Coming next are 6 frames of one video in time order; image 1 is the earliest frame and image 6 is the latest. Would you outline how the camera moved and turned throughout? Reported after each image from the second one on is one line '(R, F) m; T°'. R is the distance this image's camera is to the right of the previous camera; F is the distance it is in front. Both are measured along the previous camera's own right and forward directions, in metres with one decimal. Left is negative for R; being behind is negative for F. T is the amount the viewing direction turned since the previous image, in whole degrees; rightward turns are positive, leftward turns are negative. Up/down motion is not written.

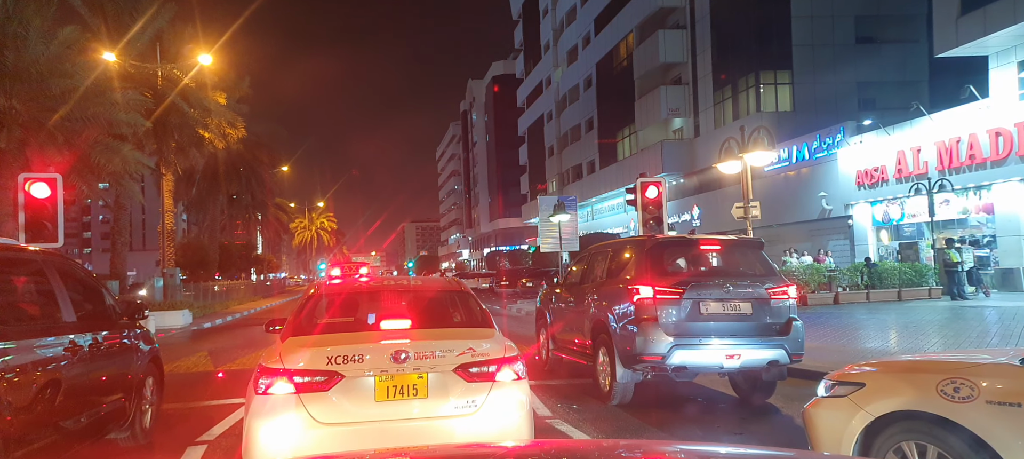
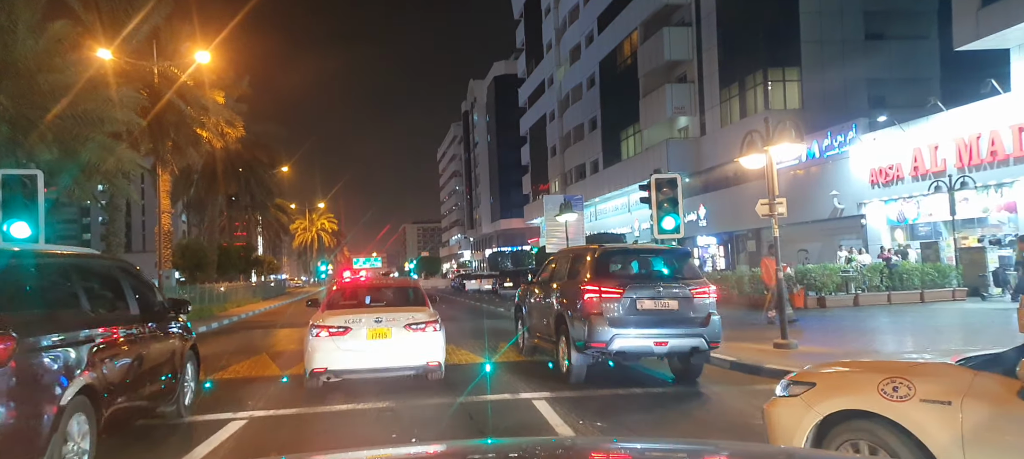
(-0.1, +0.6) m; 0°
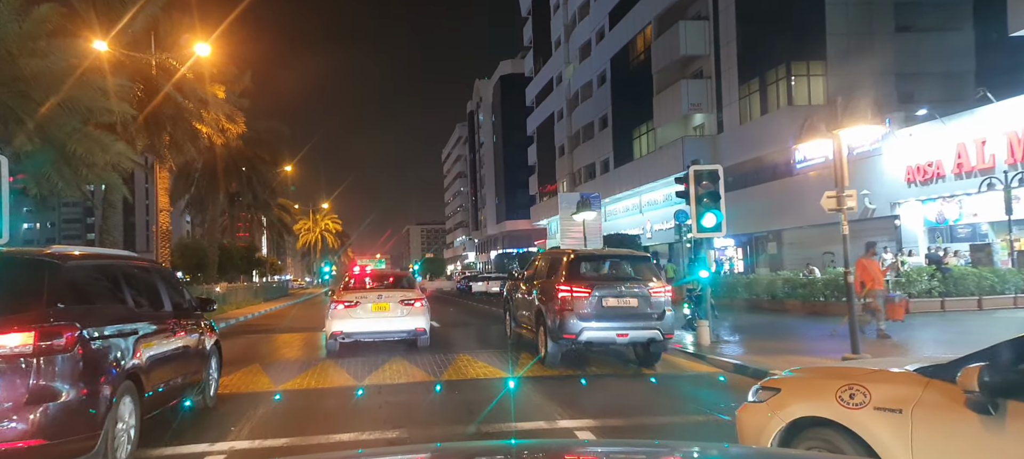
(-0.2, +1.1) m; 0°
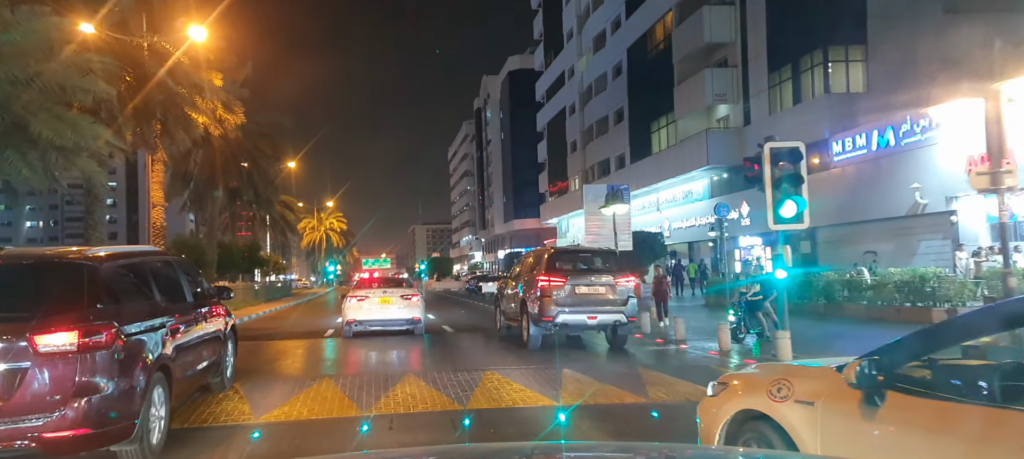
(-0.4, +1.7) m; 0°
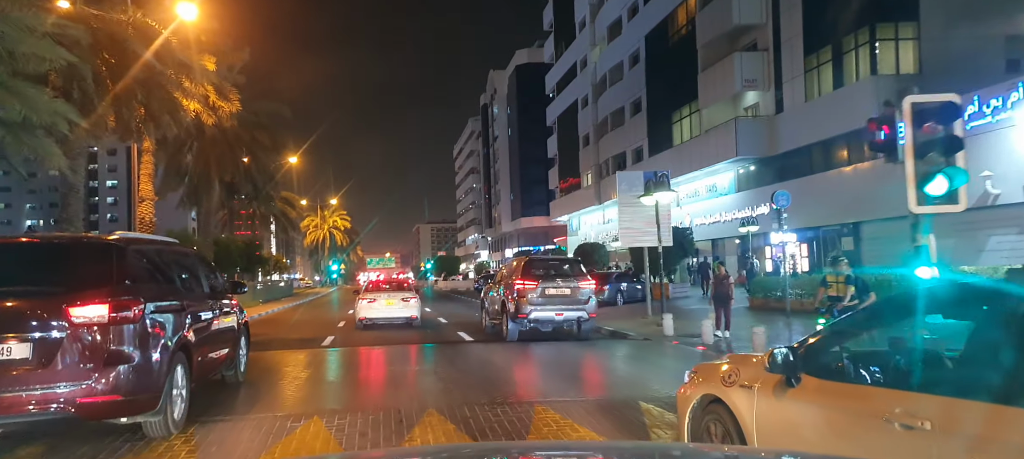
(-0.4, +2.1) m; 0°
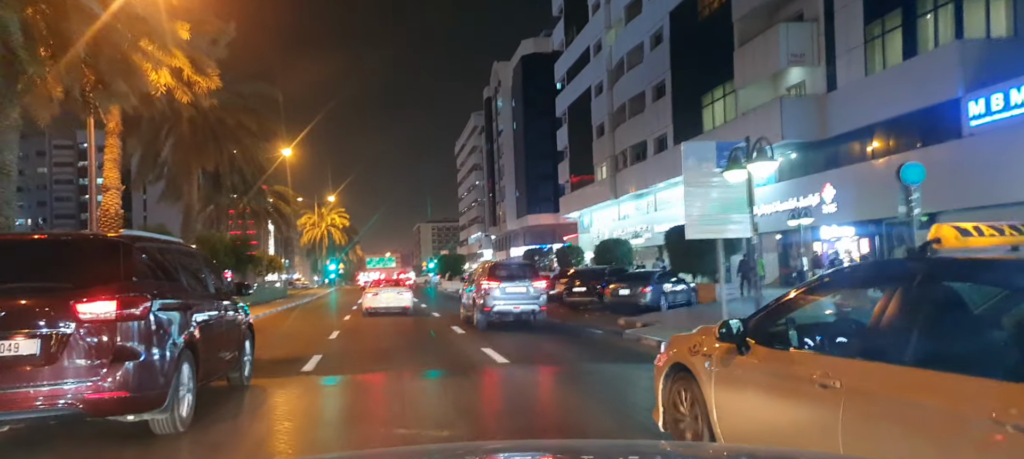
(-0.6, +3.3) m; 0°
